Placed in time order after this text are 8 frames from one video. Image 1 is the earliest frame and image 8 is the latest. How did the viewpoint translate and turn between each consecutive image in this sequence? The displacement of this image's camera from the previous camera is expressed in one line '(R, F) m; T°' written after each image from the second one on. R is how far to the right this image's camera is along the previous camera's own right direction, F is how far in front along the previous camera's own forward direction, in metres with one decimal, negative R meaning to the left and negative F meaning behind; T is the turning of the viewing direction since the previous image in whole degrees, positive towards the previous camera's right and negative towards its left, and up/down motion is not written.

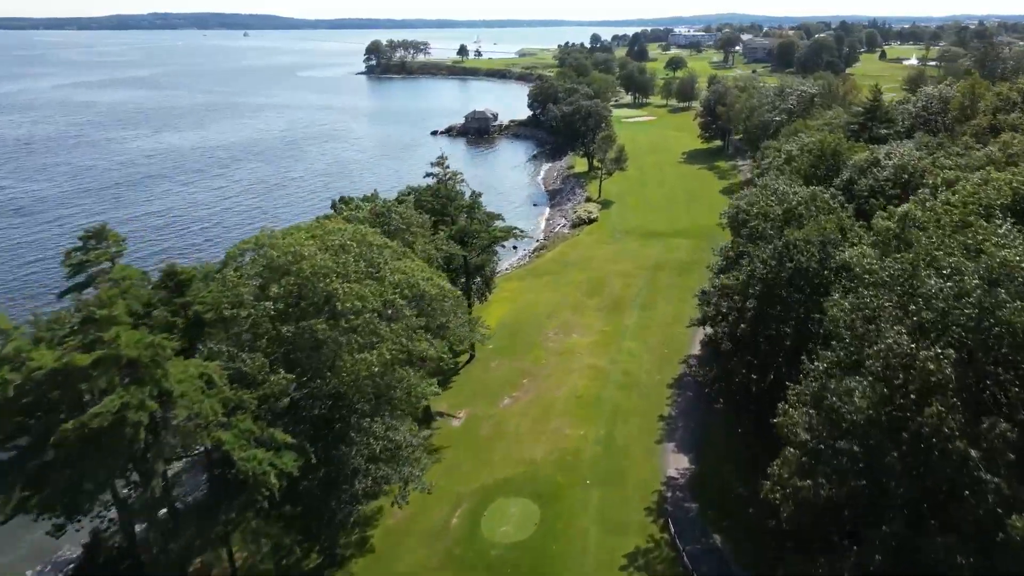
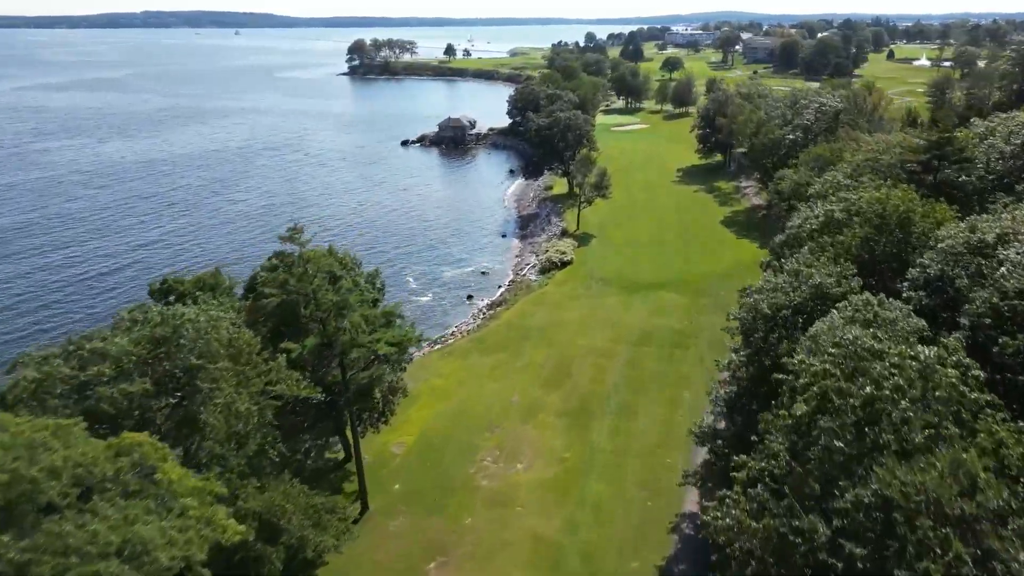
(+2.9, +12.0) m; 0°
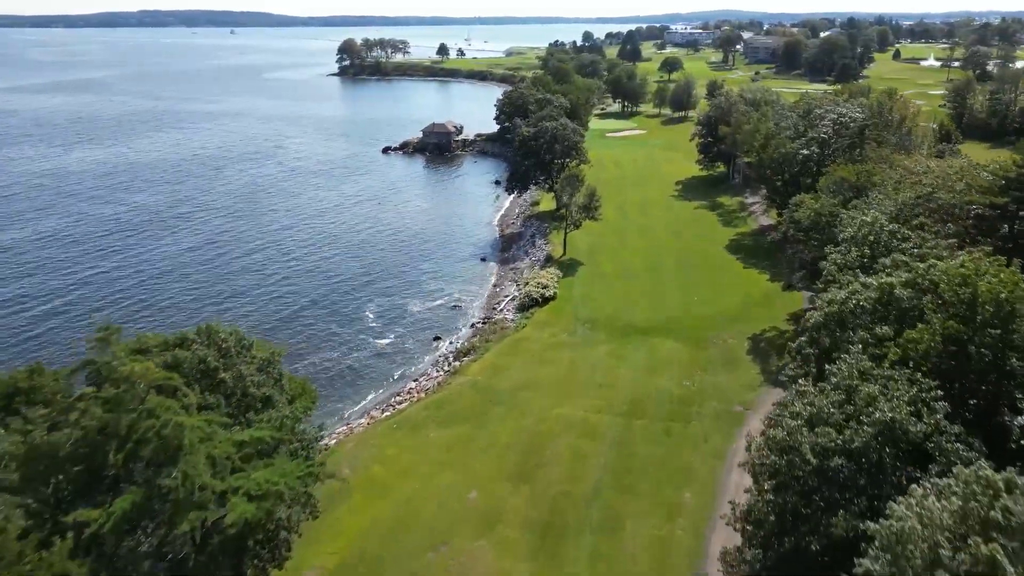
(+1.5, +7.0) m; 0°
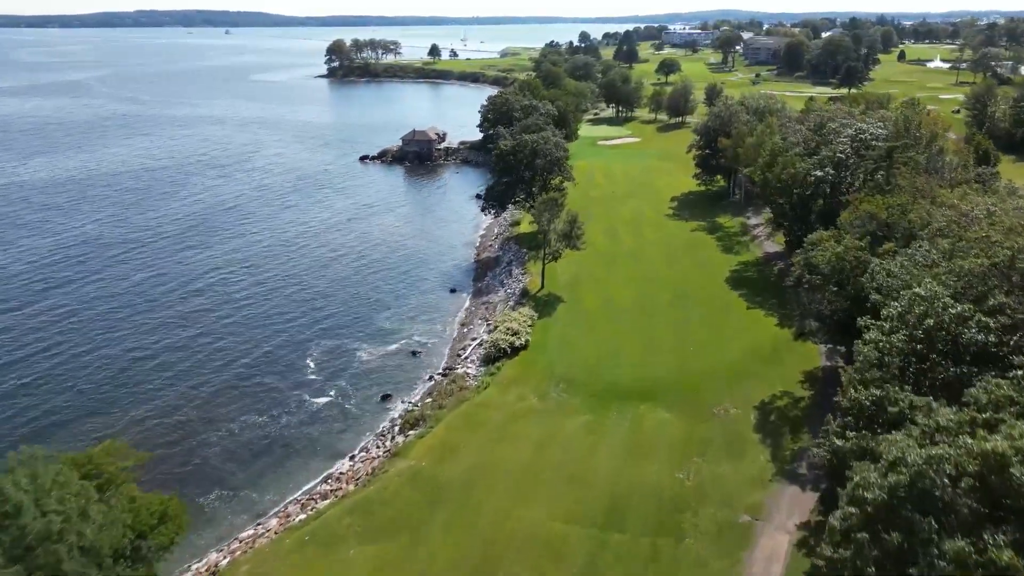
(+1.8, +7.0) m; 0°
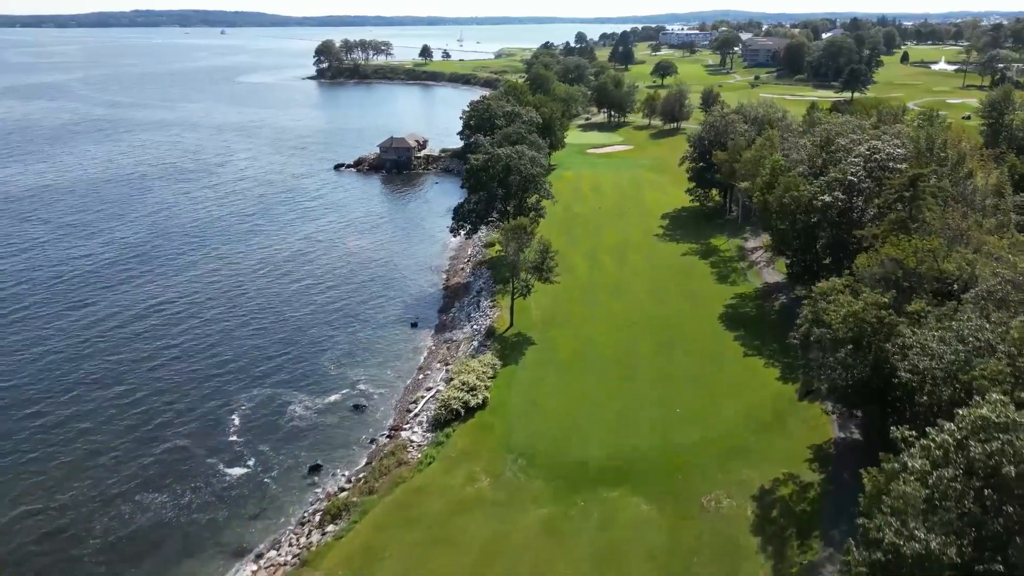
(+1.9, +6.0) m; 0°
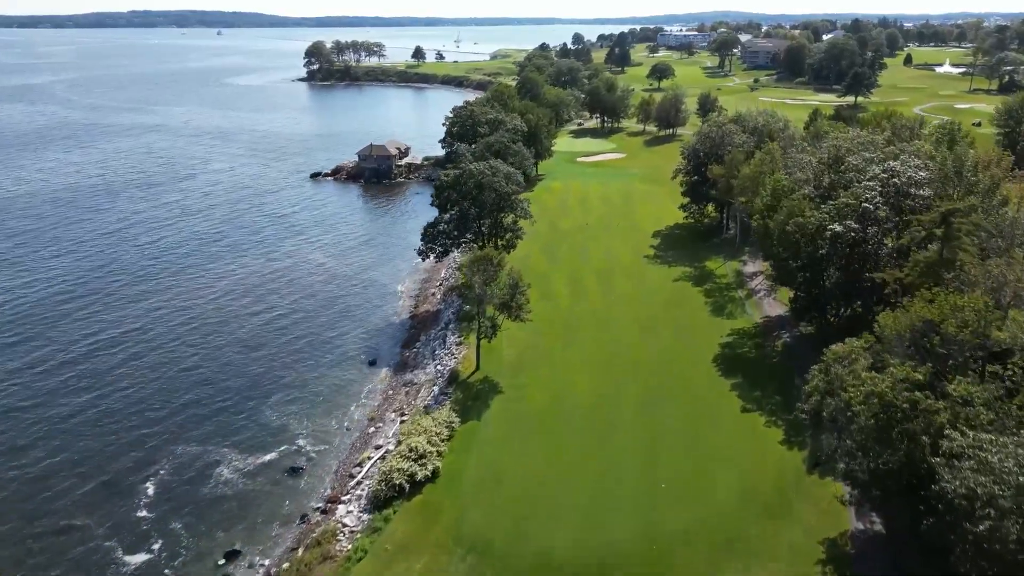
(+1.6, +5.2) m; 0°
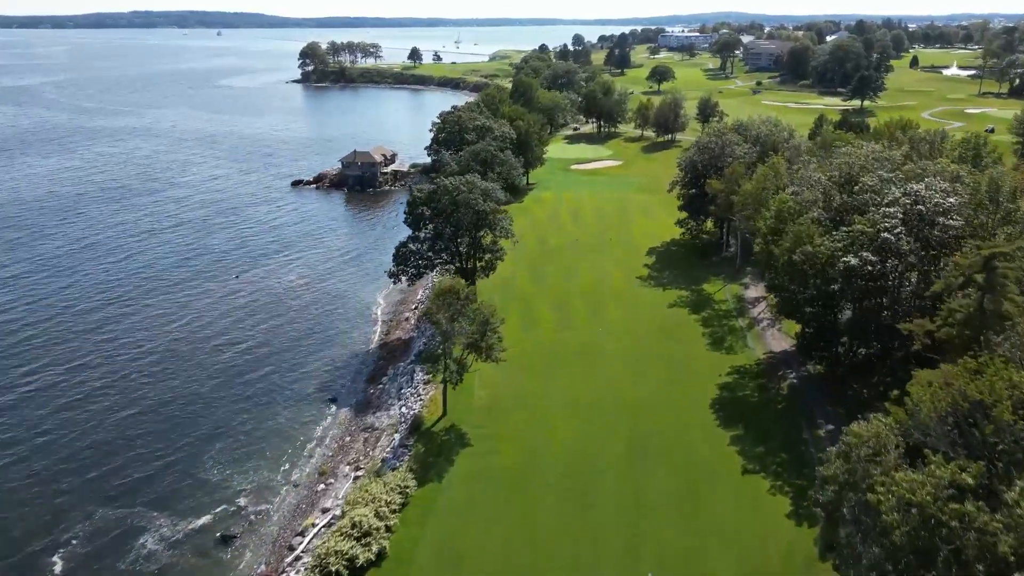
(+1.3, +4.3) m; 0°
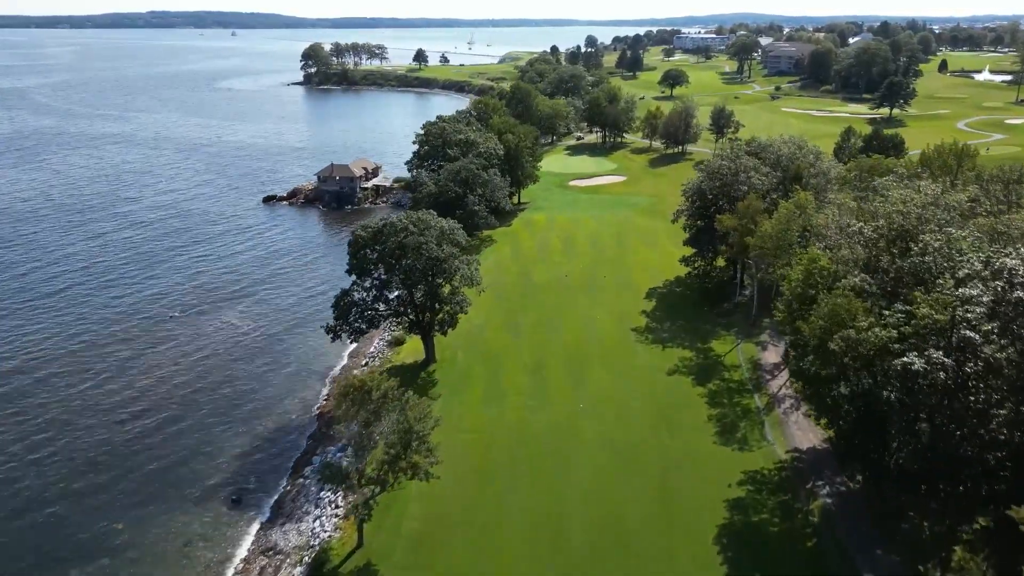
(+2.4, +8.4) m; -1°
